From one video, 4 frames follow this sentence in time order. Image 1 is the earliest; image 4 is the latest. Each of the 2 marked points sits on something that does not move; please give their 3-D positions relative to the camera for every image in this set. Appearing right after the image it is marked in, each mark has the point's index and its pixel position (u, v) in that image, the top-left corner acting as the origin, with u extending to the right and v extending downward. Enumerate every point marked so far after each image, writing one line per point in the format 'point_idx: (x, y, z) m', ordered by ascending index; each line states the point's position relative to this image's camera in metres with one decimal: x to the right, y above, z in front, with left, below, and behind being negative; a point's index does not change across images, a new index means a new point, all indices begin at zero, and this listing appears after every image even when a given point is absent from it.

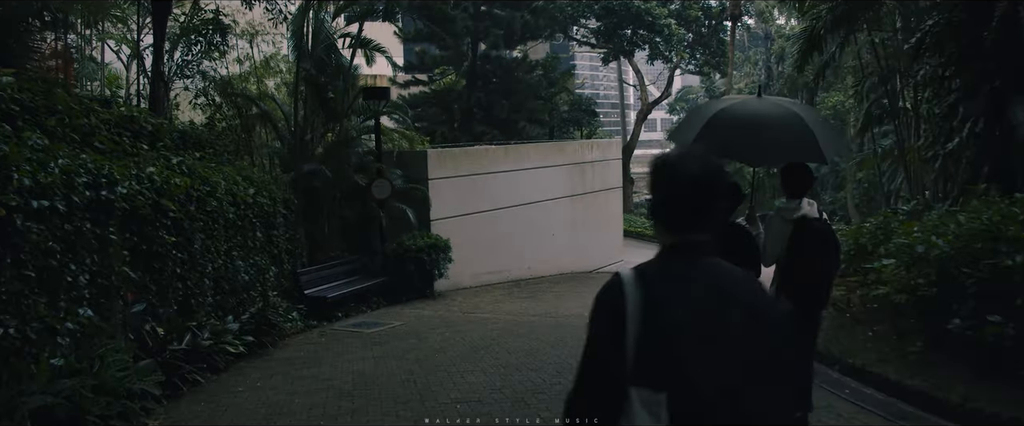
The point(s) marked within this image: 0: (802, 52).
0: (+4.5, +2.5, +13.3) m
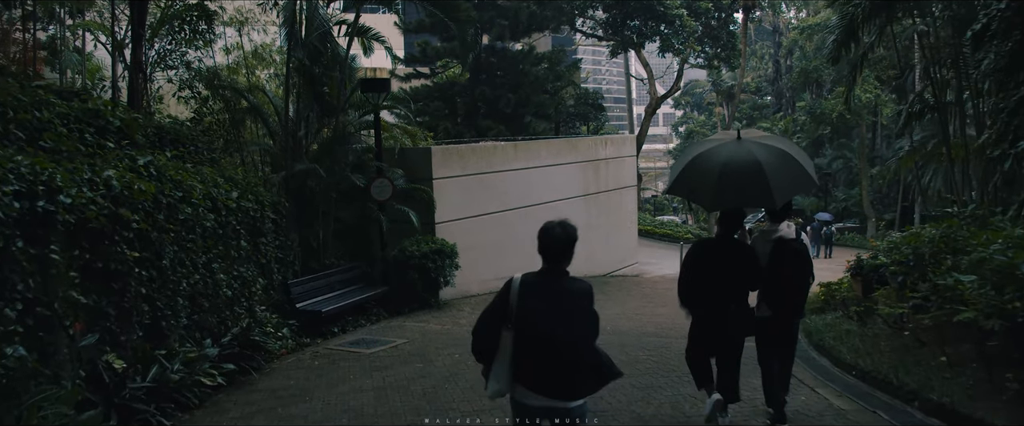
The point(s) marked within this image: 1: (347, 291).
0: (+4.7, +2.4, +12.2) m
1: (-2.1, -1.0, +10.8) m
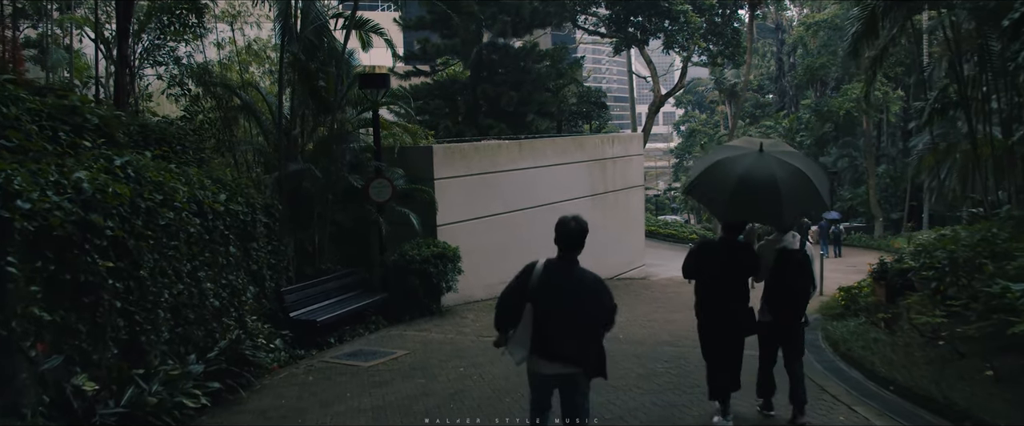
0: (+4.7, +2.4, +11.7) m
1: (-2.0, -1.0, +10.3) m
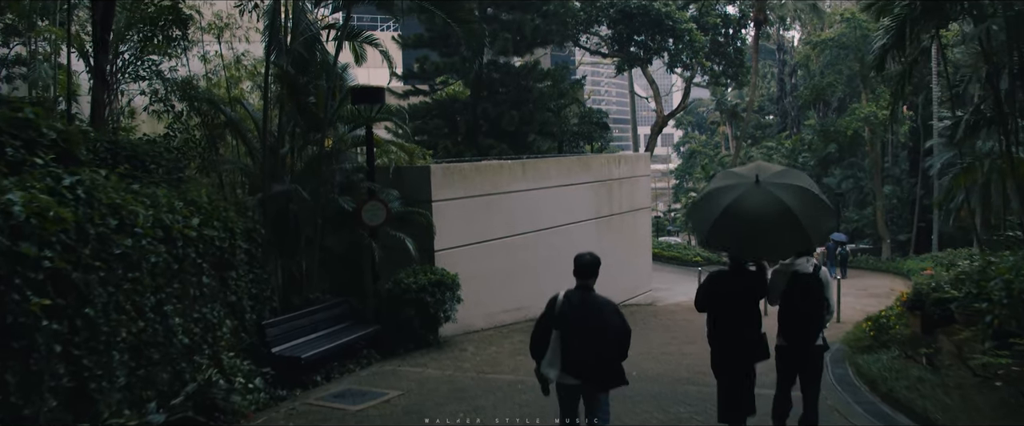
0: (+4.8, +2.1, +10.9) m
1: (-2.0, -1.3, +9.5) m
